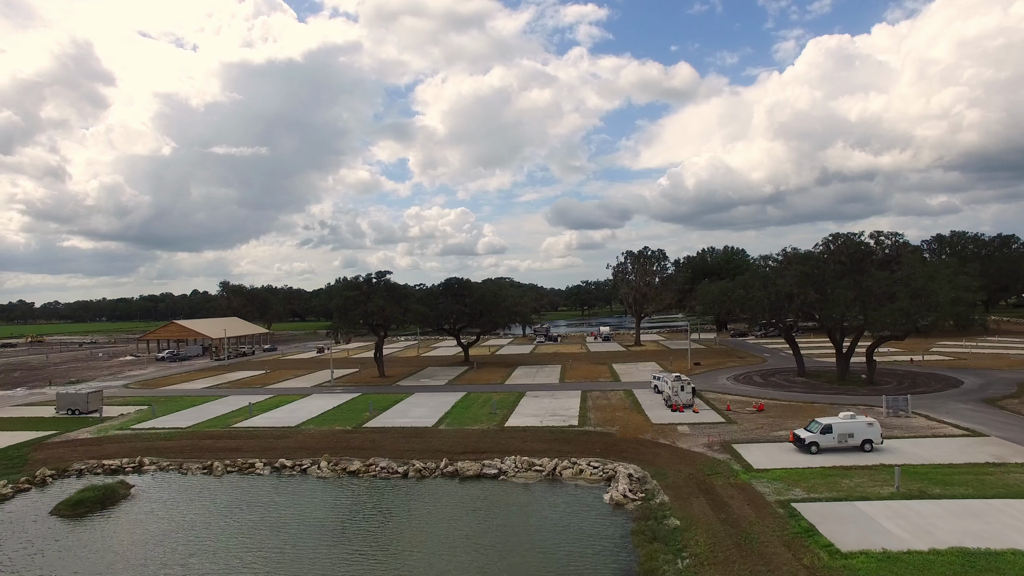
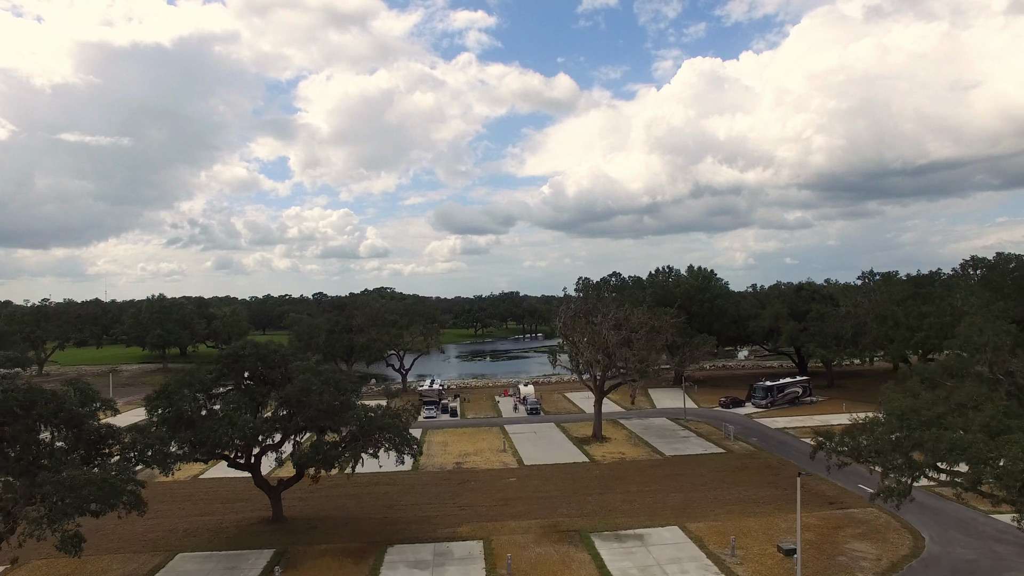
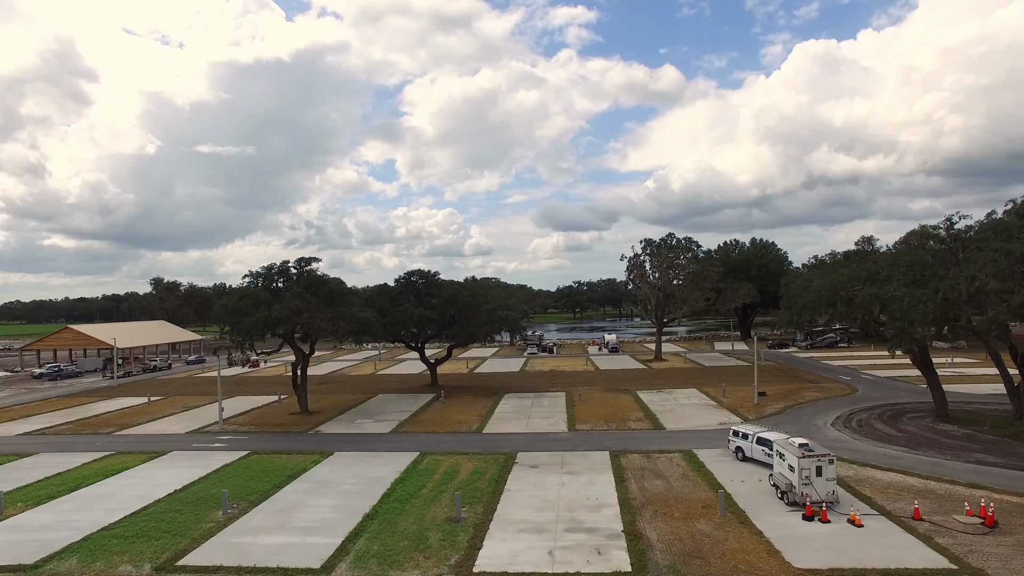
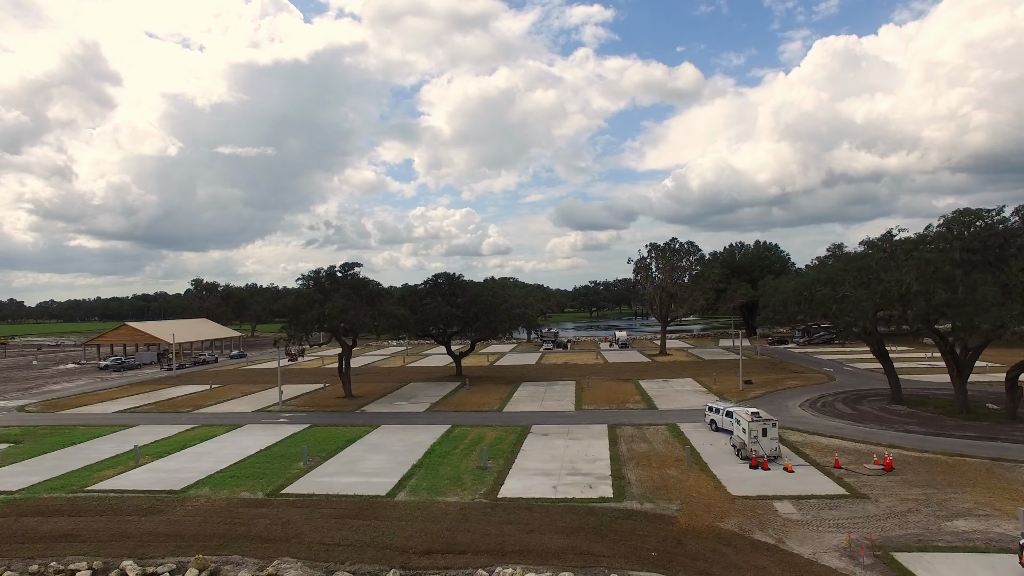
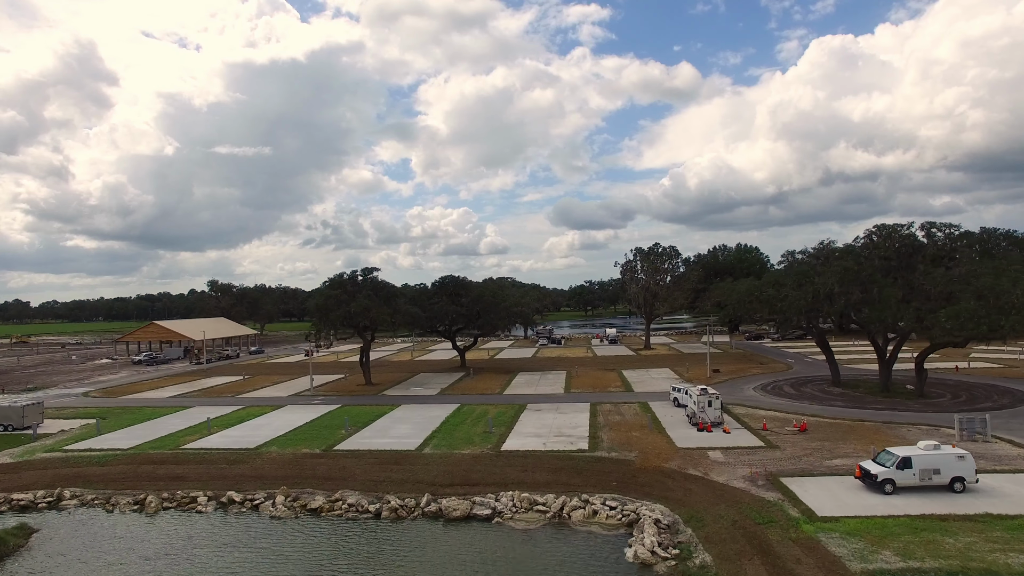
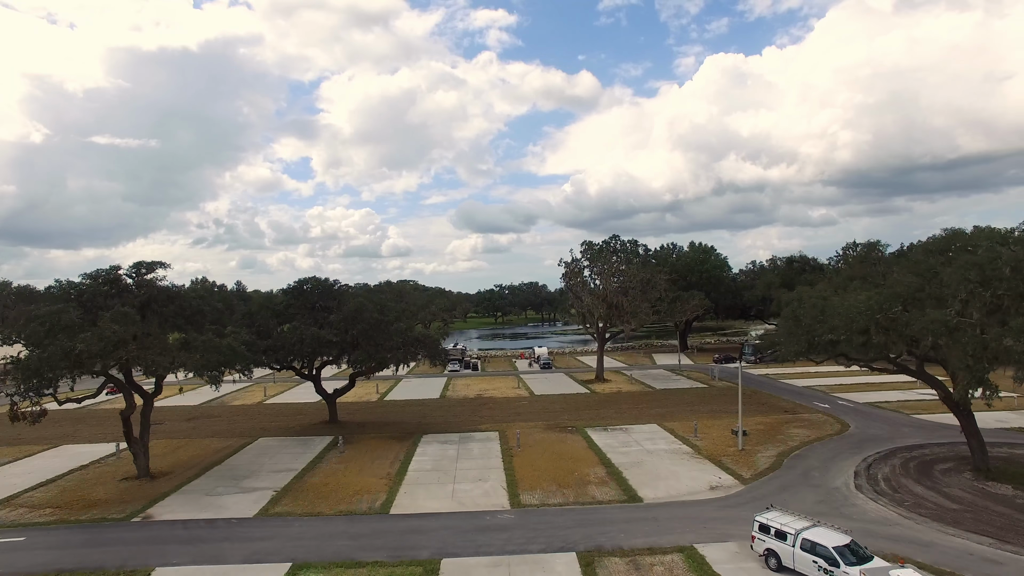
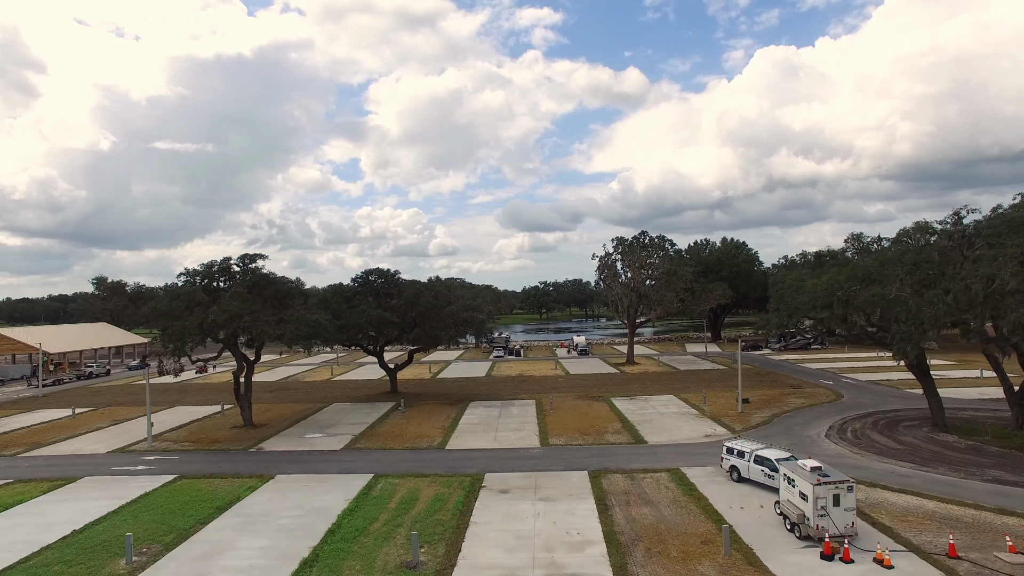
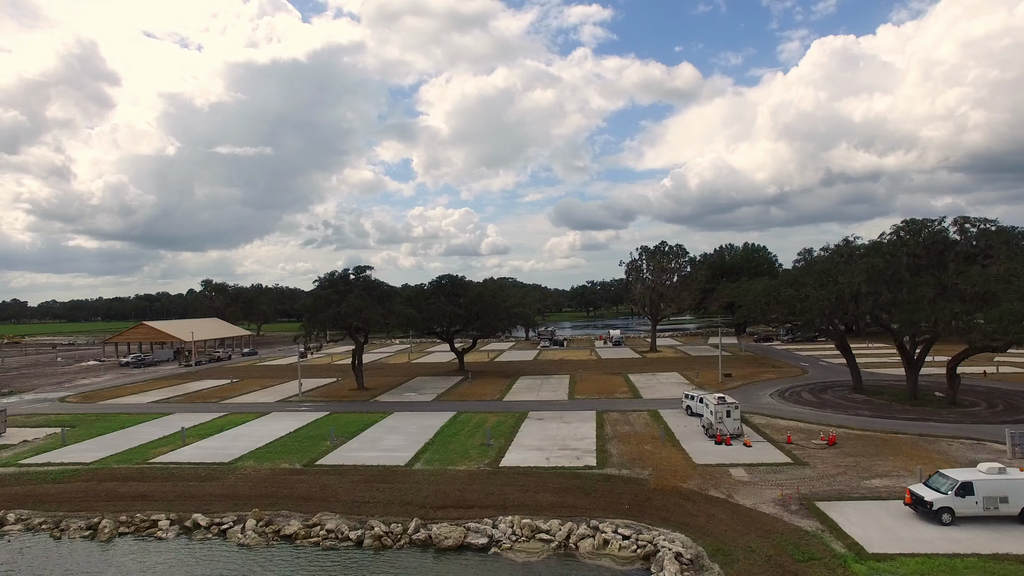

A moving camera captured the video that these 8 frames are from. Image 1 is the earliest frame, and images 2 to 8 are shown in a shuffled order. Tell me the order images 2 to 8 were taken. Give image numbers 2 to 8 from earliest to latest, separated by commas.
5, 8, 4, 3, 7, 6, 2
